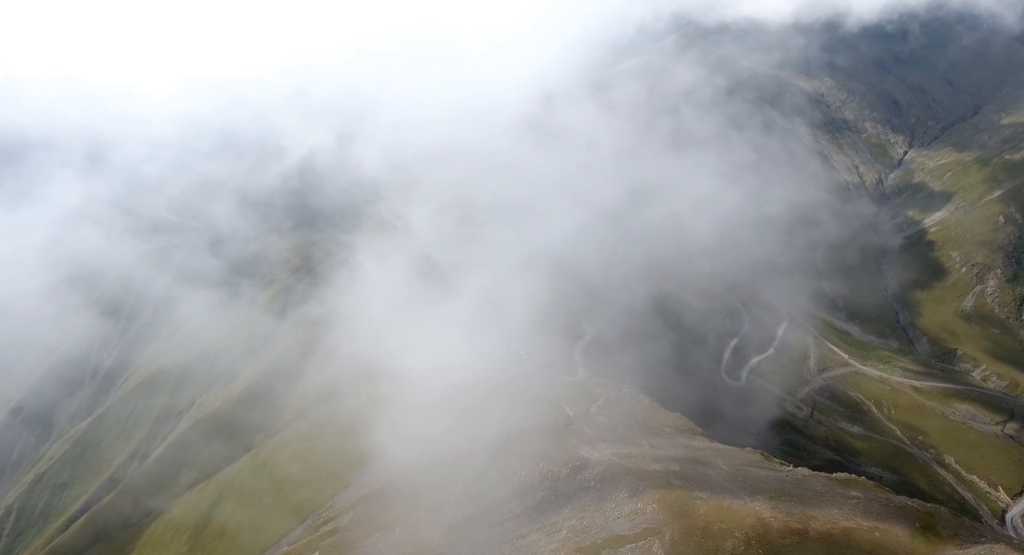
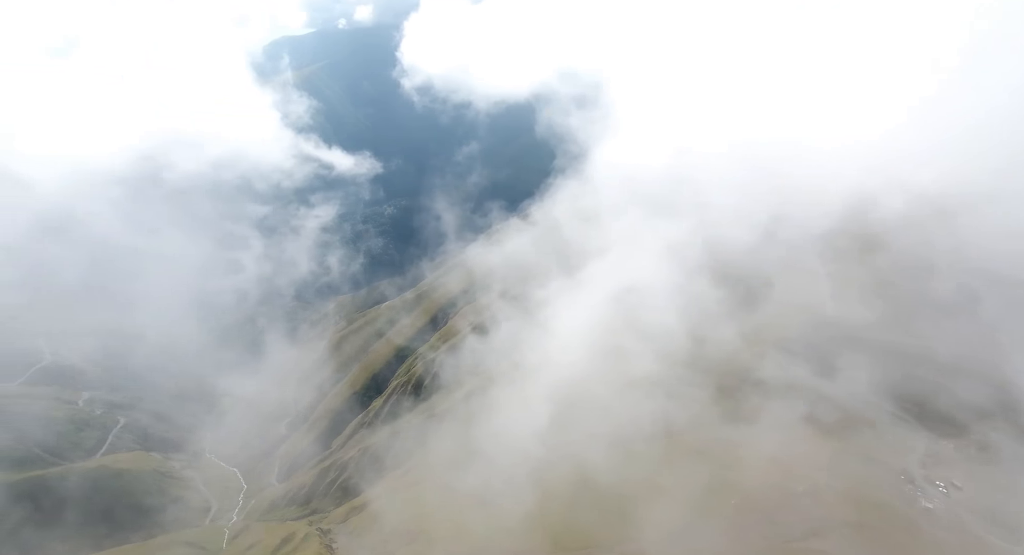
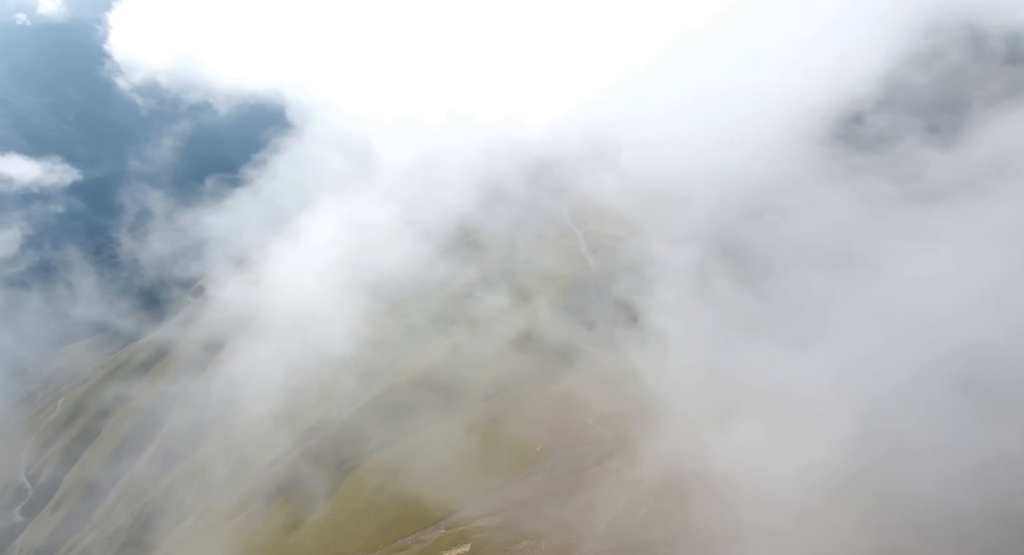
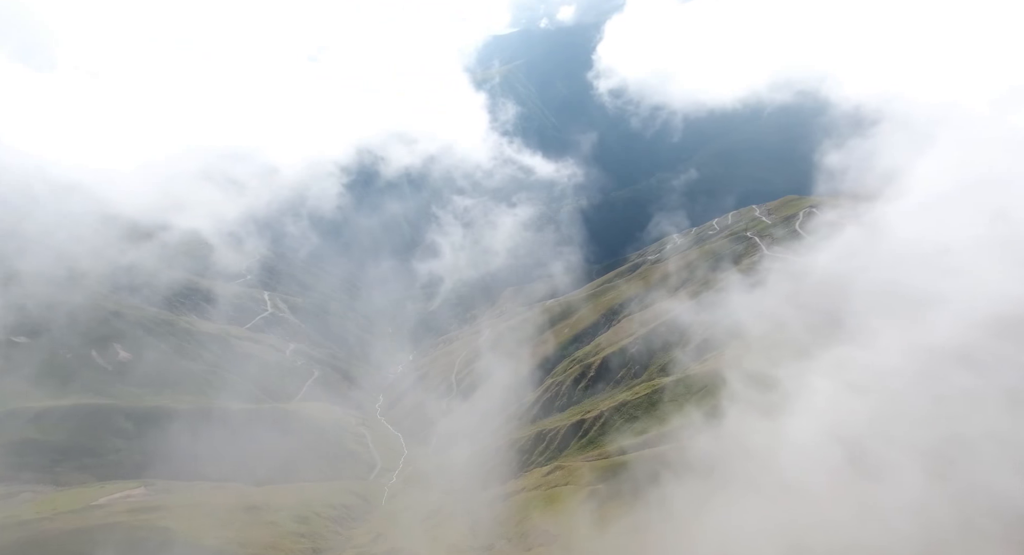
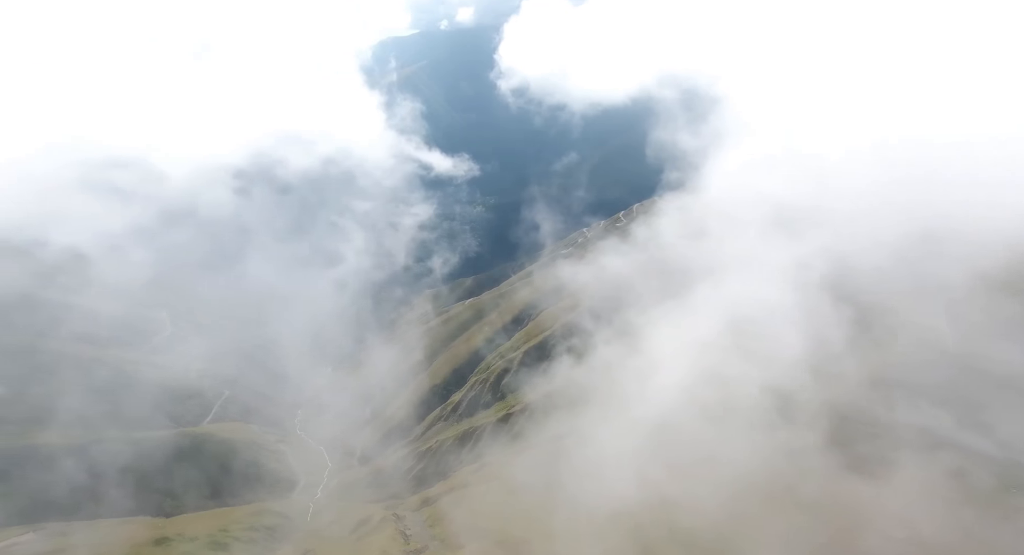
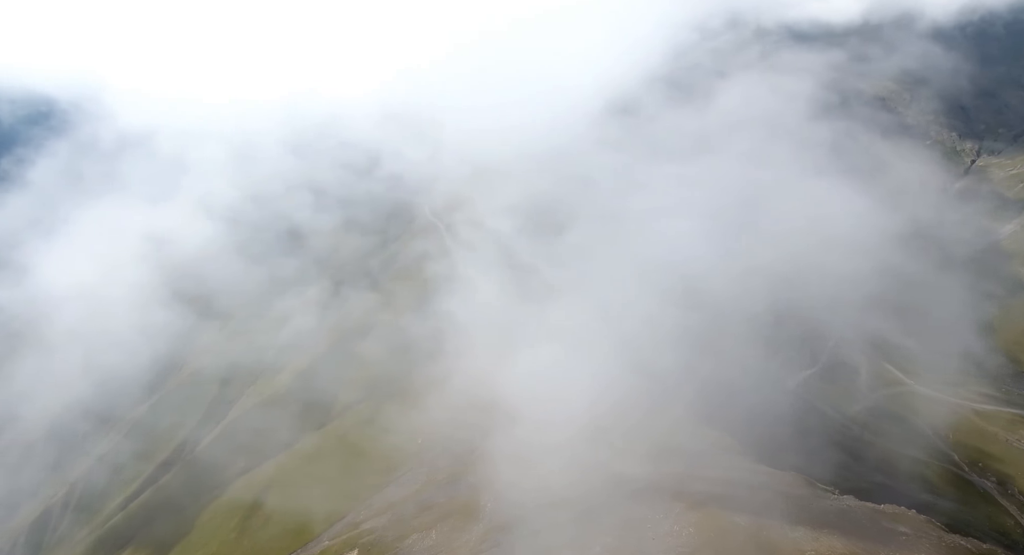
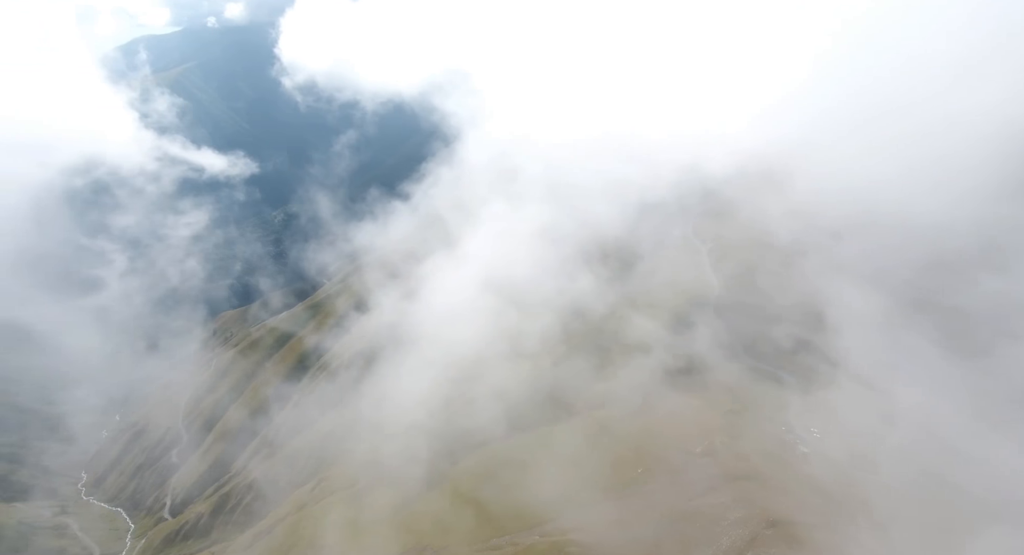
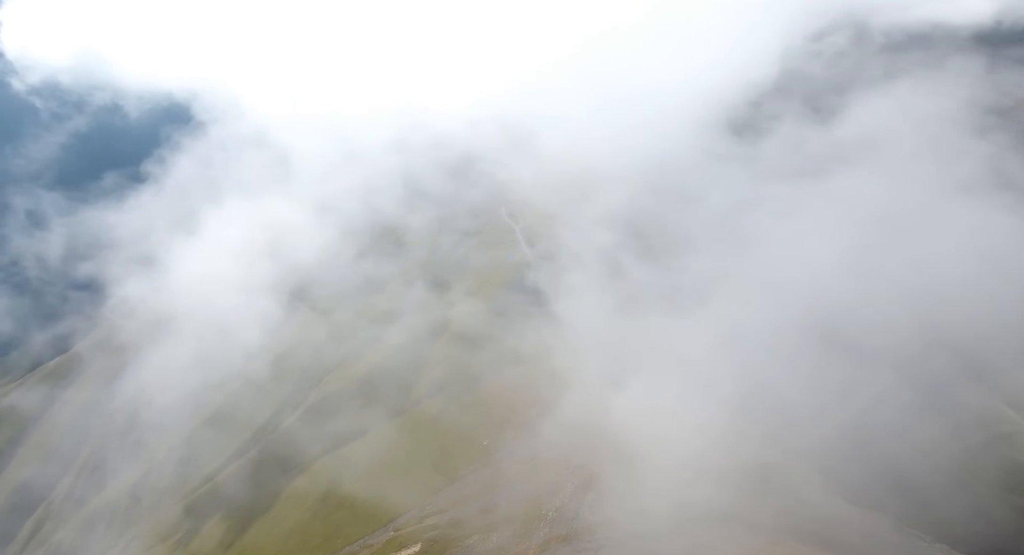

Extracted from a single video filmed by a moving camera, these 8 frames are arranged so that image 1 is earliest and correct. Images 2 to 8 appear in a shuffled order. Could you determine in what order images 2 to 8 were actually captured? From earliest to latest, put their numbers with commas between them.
6, 8, 3, 7, 2, 5, 4
